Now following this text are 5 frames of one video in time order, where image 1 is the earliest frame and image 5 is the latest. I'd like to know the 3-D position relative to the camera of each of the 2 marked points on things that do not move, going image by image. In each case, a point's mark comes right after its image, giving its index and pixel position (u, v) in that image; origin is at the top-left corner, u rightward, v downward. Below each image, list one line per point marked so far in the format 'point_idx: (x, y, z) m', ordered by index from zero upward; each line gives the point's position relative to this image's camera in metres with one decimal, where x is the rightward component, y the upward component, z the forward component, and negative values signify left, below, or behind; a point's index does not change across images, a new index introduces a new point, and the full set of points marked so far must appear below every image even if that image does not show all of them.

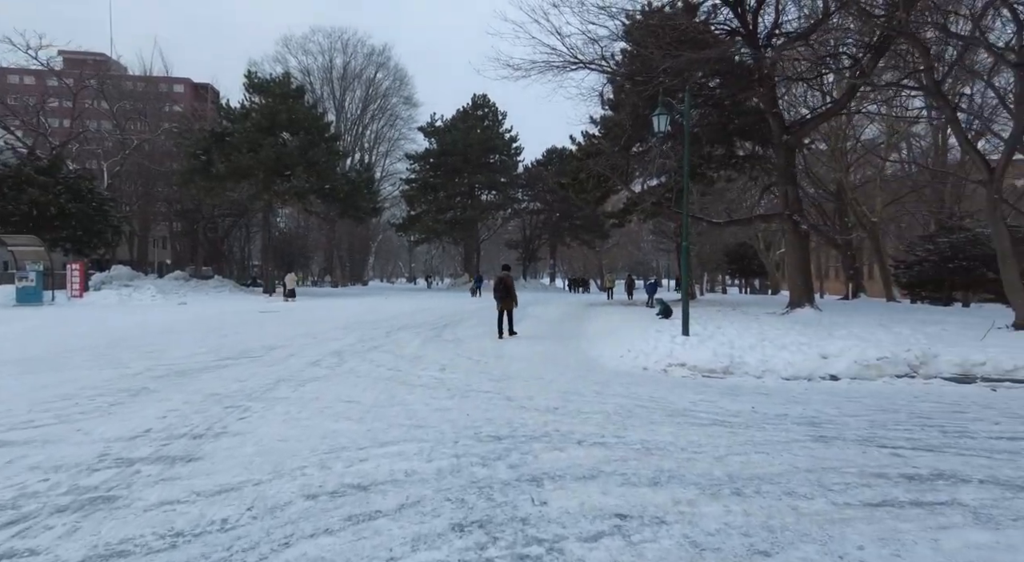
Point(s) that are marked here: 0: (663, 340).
0: (+2.4, -0.9, +11.9) m
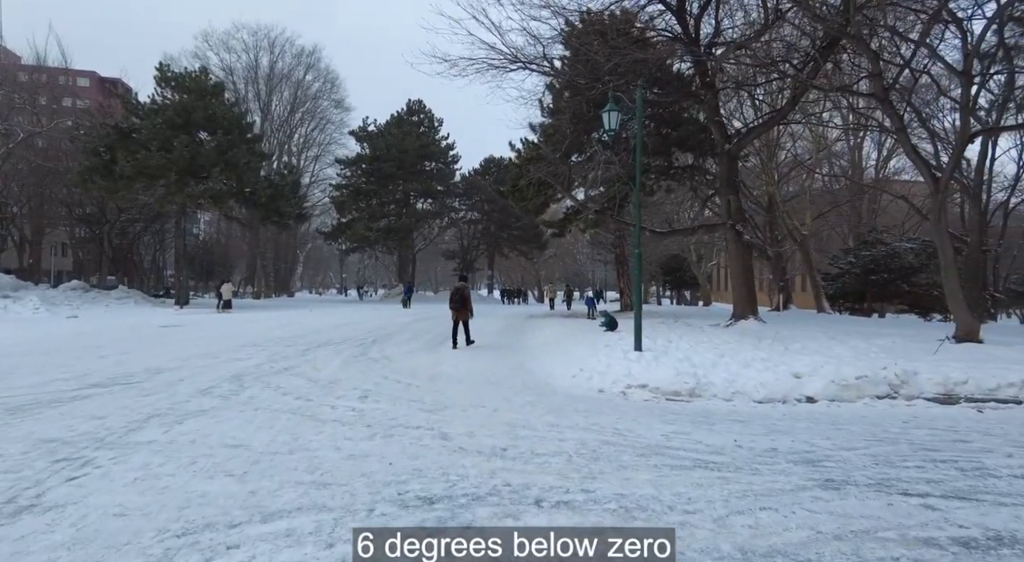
0: (+1.4, -1.1, +10.7) m
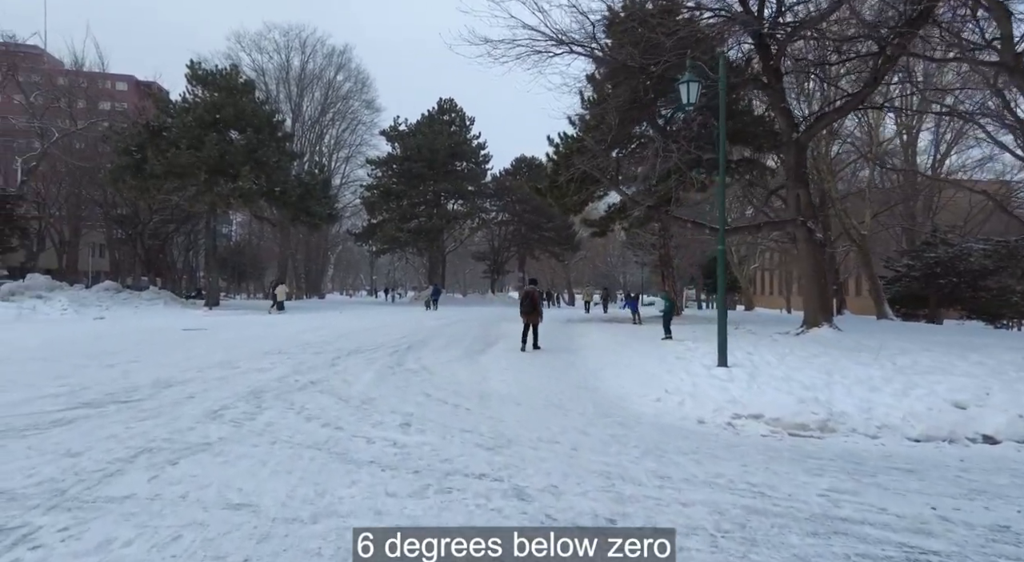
0: (+2.2, -1.1, +9.0) m
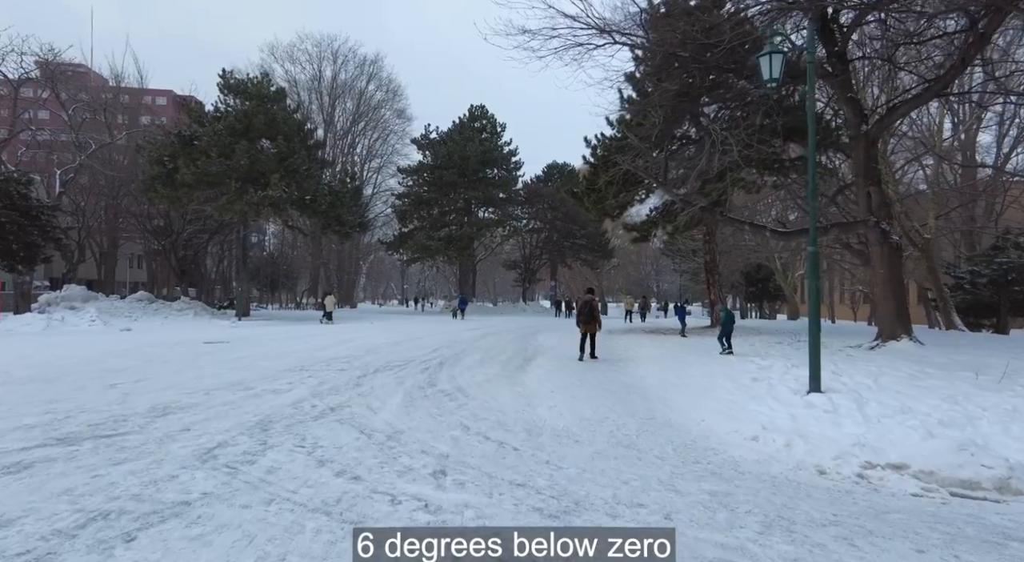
0: (+2.7, -1.2, +7.5) m
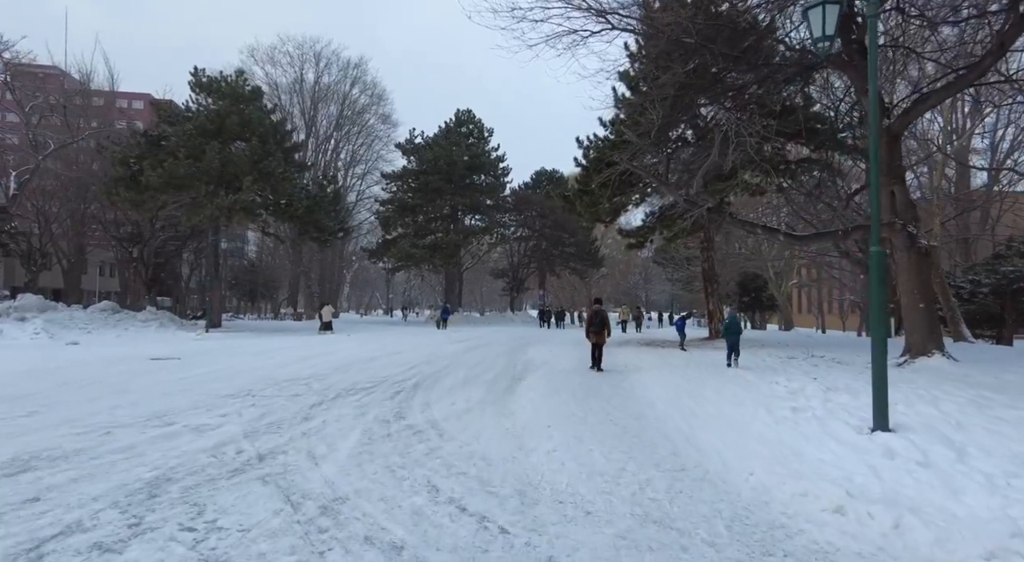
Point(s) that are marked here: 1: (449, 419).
0: (+2.6, -1.2, +5.6) m
1: (-0.7, -1.5, +8.5) m
